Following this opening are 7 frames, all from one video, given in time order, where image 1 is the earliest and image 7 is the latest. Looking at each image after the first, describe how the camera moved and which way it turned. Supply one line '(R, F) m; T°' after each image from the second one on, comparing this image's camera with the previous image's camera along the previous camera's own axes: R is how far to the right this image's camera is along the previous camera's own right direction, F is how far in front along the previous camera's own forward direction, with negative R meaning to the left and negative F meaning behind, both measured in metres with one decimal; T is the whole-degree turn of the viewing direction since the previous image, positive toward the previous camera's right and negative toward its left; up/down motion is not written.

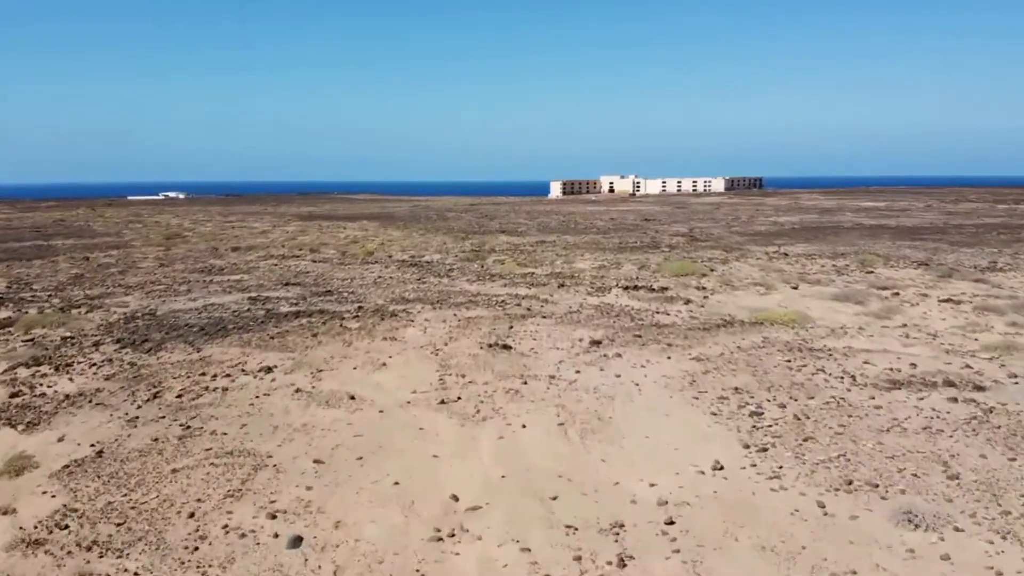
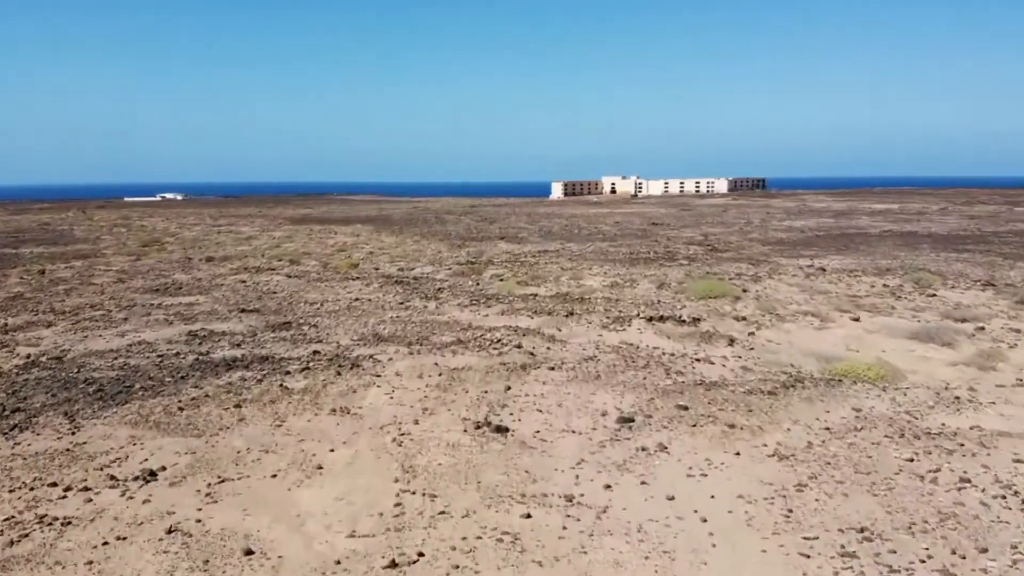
(0.0, +2.2) m; 0°
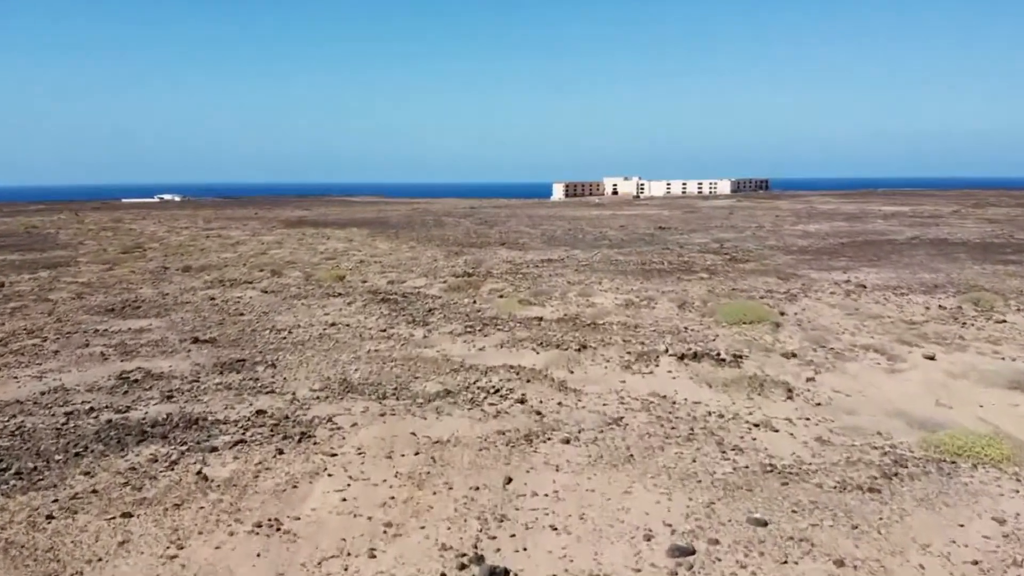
(0.0, +1.8) m; 0°
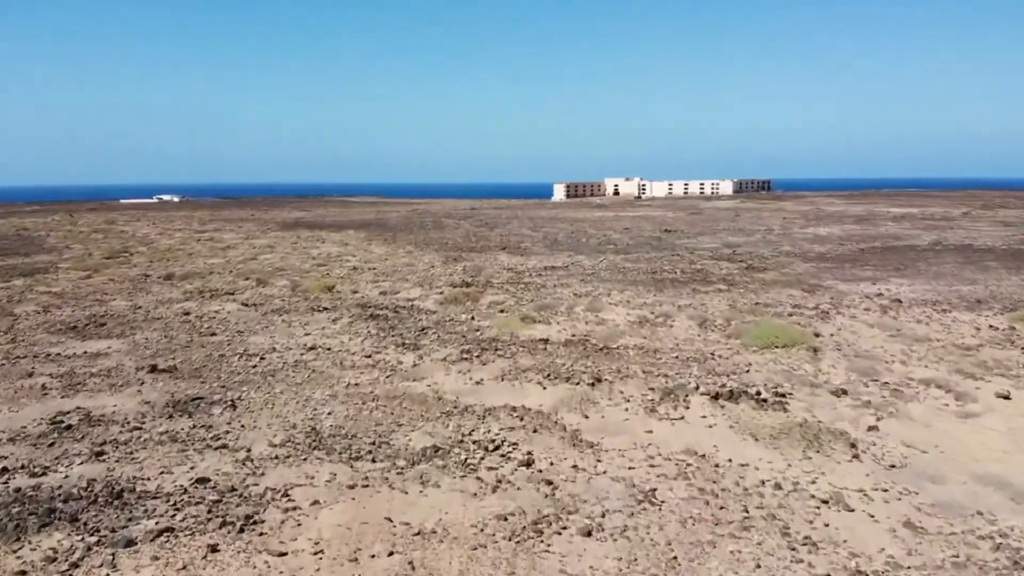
(0.0, +1.2) m; 0°
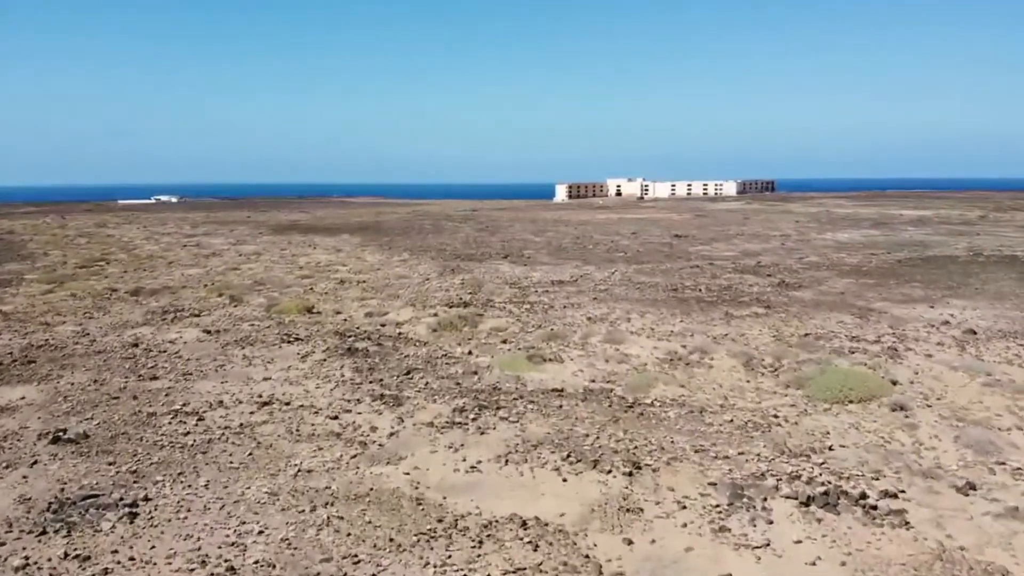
(-0.1, +2.0) m; 0°
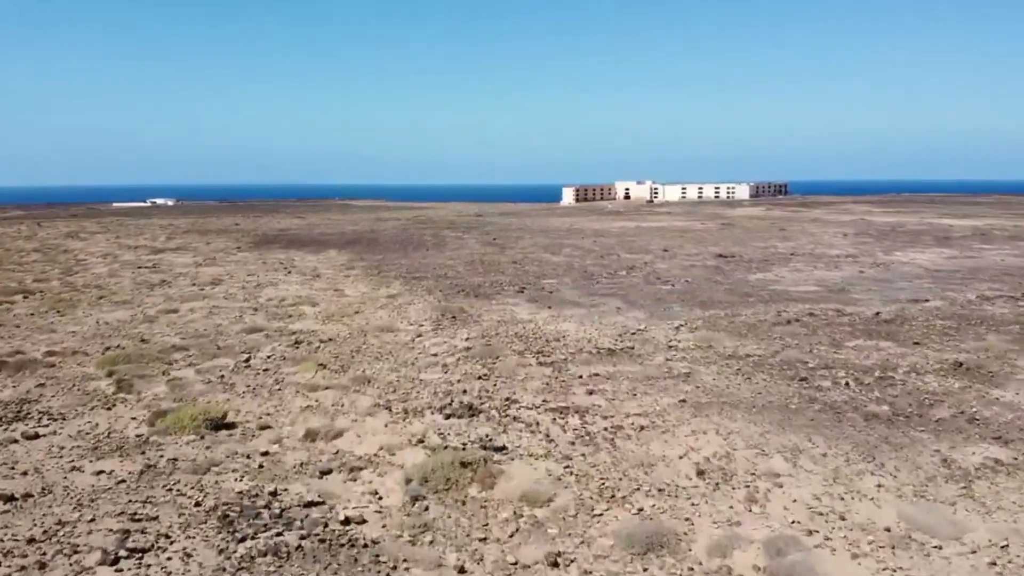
(-0.4, +5.7) m; 0°
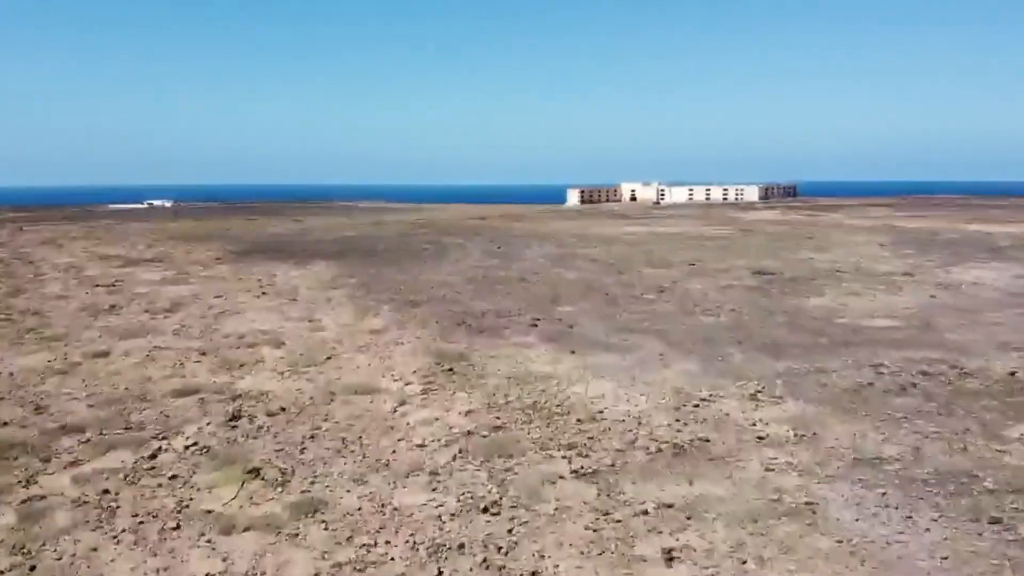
(-0.2, +3.7) m; 0°
